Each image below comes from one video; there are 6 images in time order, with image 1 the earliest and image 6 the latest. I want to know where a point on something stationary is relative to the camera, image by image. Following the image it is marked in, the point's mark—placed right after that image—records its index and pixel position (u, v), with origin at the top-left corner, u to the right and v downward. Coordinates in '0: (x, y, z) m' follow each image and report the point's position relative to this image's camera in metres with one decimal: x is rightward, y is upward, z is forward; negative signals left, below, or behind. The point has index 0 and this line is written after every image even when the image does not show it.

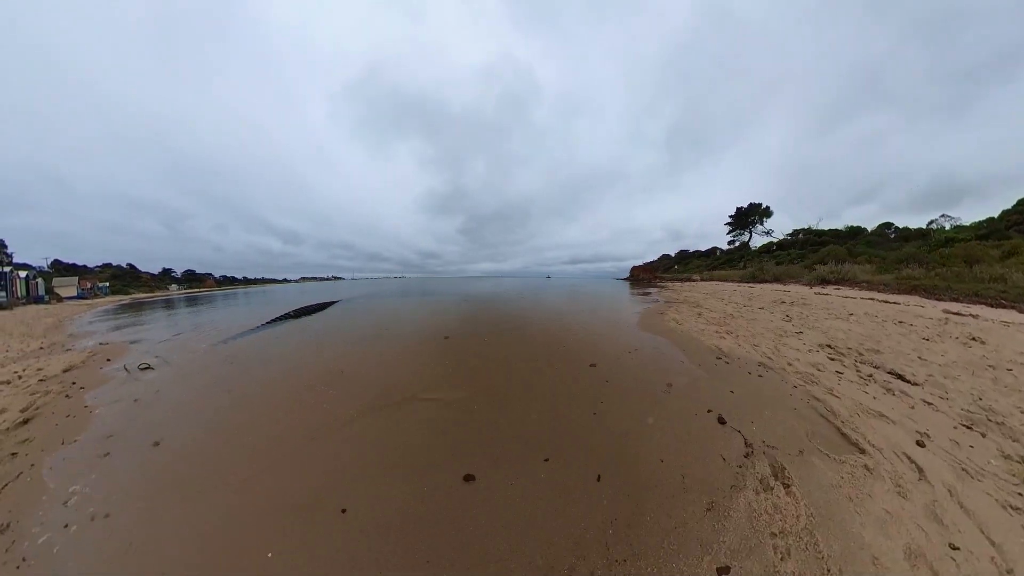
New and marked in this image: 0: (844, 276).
0: (+13.7, +0.5, +9.6) m
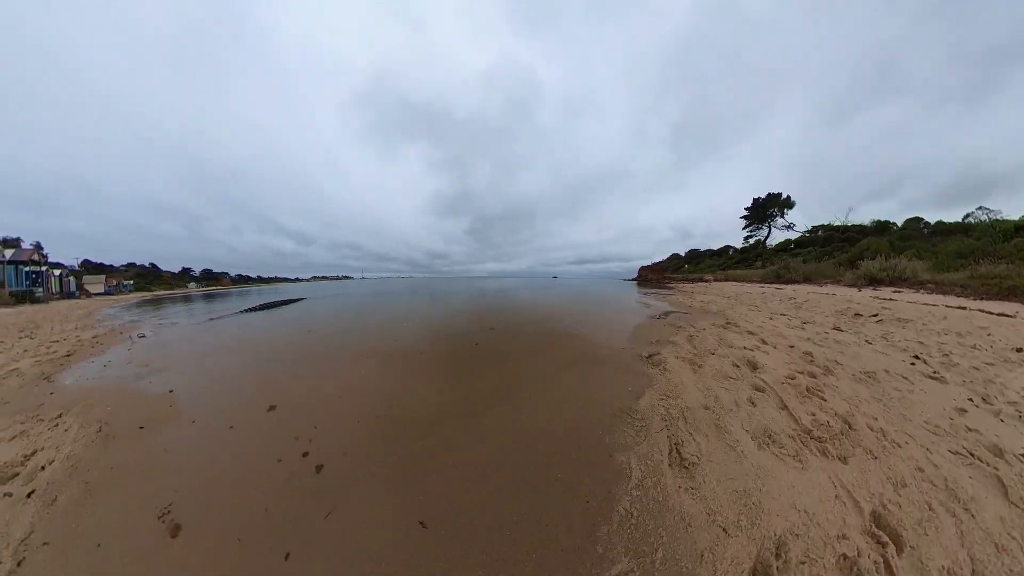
0: (+13.4, +0.5, +8.5) m
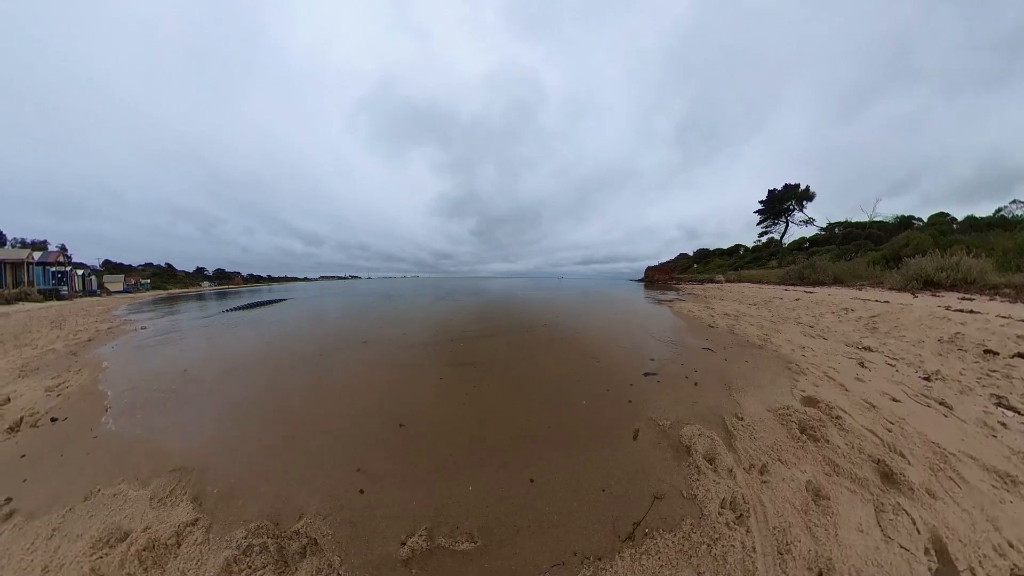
0: (+13.2, +0.4, +7.7) m
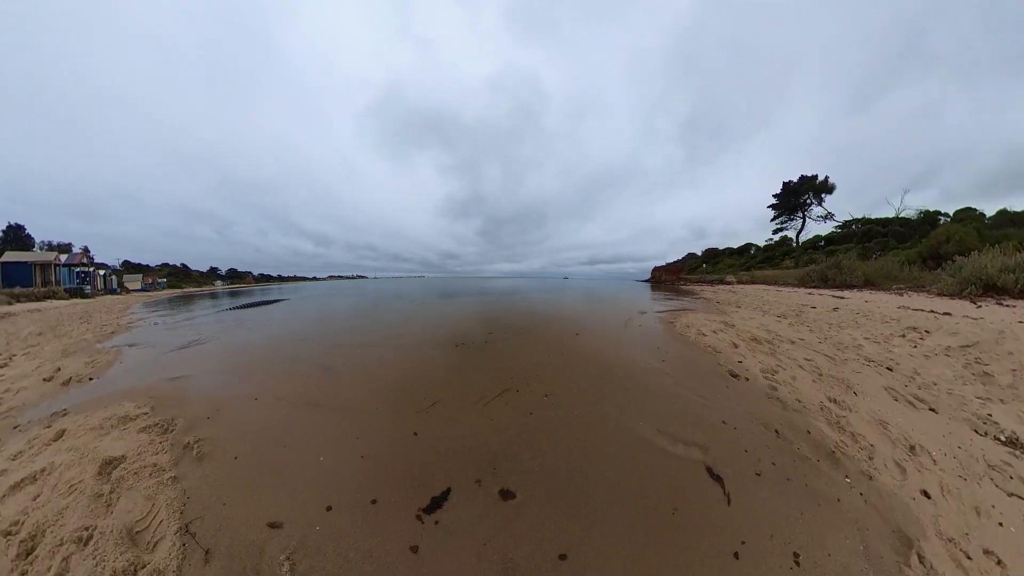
0: (+13.1, +0.3, +7.0) m
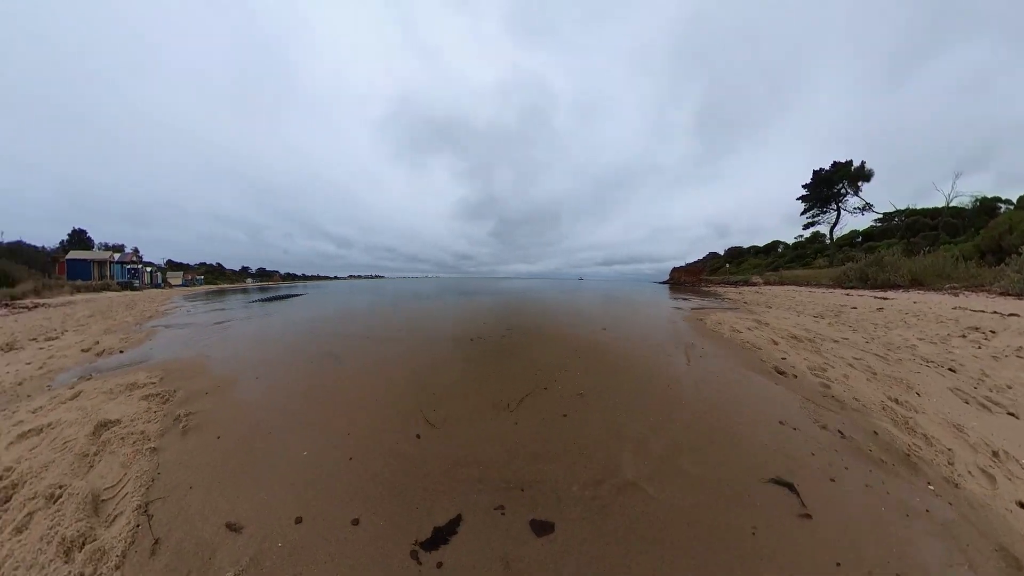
0: (+13.5, +0.3, +6.3) m
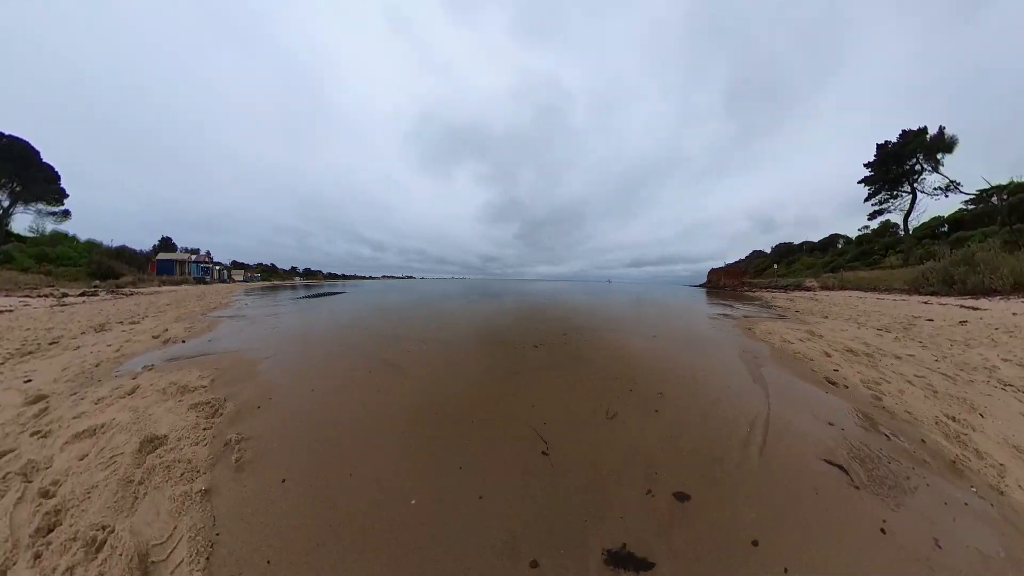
0: (+14.2, +0.1, +5.0) m
